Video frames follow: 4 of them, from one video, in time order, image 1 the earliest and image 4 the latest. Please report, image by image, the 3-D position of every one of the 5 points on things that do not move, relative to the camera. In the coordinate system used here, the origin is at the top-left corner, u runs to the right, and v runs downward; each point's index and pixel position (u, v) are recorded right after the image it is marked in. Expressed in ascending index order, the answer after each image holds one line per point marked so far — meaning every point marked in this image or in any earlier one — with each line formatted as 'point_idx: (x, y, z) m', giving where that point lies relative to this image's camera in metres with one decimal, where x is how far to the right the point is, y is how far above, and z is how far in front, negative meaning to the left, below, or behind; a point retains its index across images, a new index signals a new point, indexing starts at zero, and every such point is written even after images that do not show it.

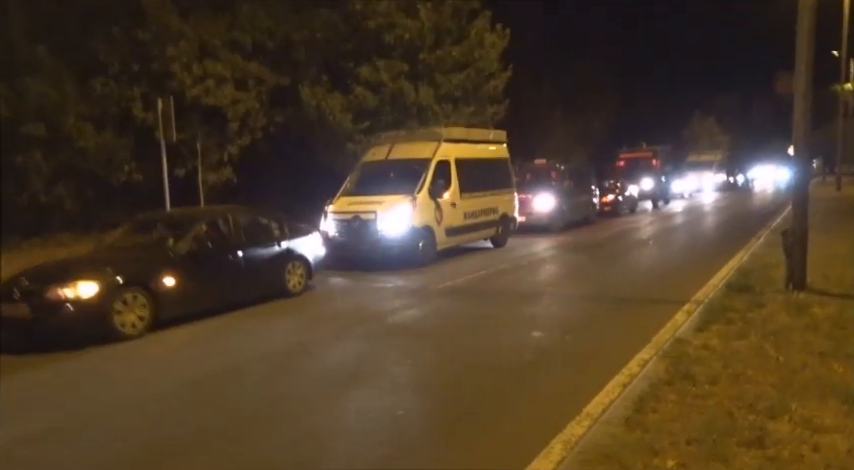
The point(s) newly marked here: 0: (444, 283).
0: (+0.3, -0.9, +12.3) m
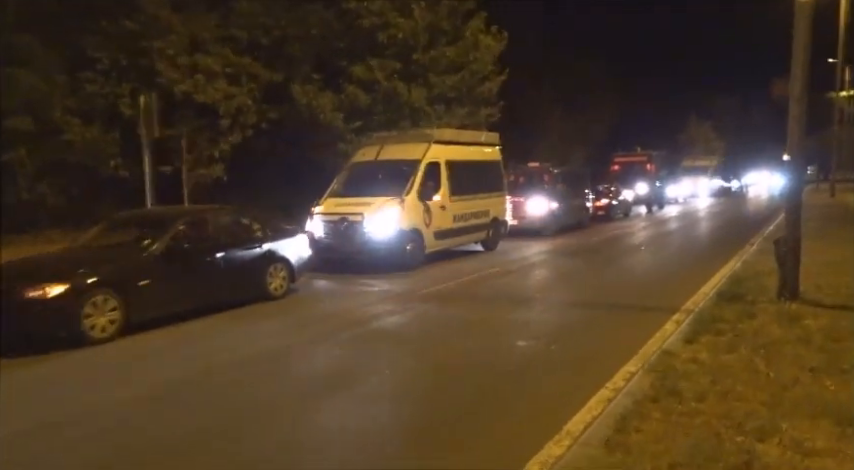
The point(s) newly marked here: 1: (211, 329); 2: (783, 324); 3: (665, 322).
0: (+0.1, -0.9, +12.1) m
1: (-2.9, -1.3, +8.9) m
2: (+4.1, -1.0, +7.6) m
3: (+3.1, -1.2, +8.7) m
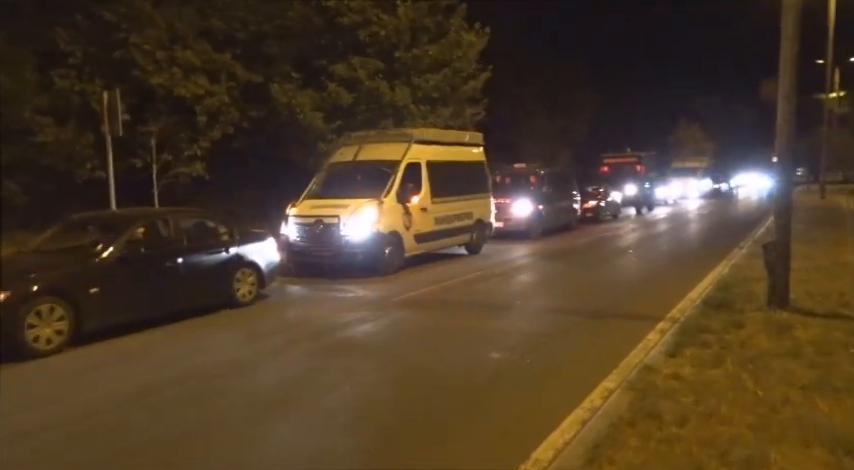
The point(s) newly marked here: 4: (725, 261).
0: (-0.3, -1.0, +11.6) m
1: (-3.3, -1.3, +8.4) m
2: (+3.7, -1.1, +7.1) m
3: (+2.8, -1.2, +8.3) m
4: (+7.1, -0.6, +15.7) m
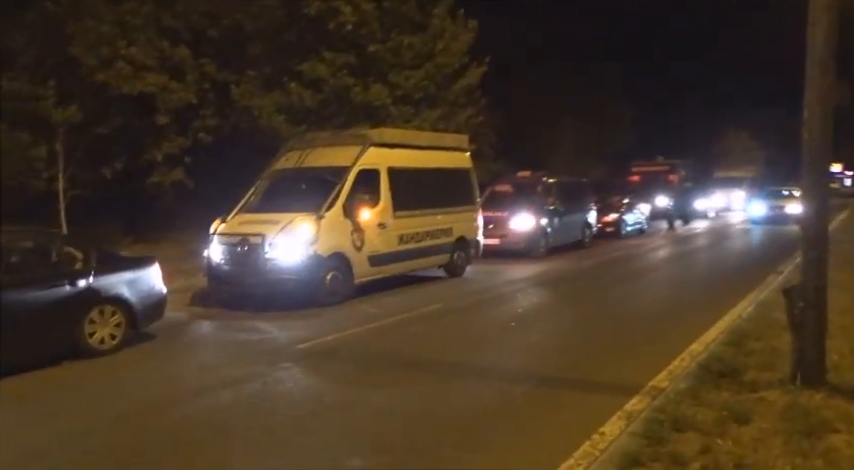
0: (-1.3, -1.4, +9.1) m
1: (-4.5, -1.6, +6.2) m
2: (+2.5, -1.4, +4.4) m
3: (+1.6, -1.5, +5.6) m
4: (+6.4, -1.1, +12.7) m
